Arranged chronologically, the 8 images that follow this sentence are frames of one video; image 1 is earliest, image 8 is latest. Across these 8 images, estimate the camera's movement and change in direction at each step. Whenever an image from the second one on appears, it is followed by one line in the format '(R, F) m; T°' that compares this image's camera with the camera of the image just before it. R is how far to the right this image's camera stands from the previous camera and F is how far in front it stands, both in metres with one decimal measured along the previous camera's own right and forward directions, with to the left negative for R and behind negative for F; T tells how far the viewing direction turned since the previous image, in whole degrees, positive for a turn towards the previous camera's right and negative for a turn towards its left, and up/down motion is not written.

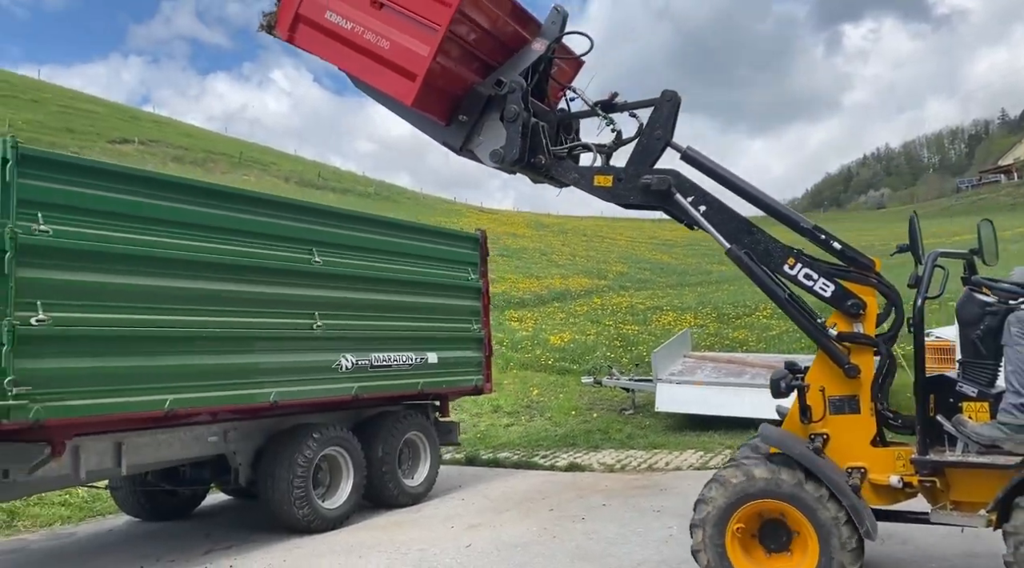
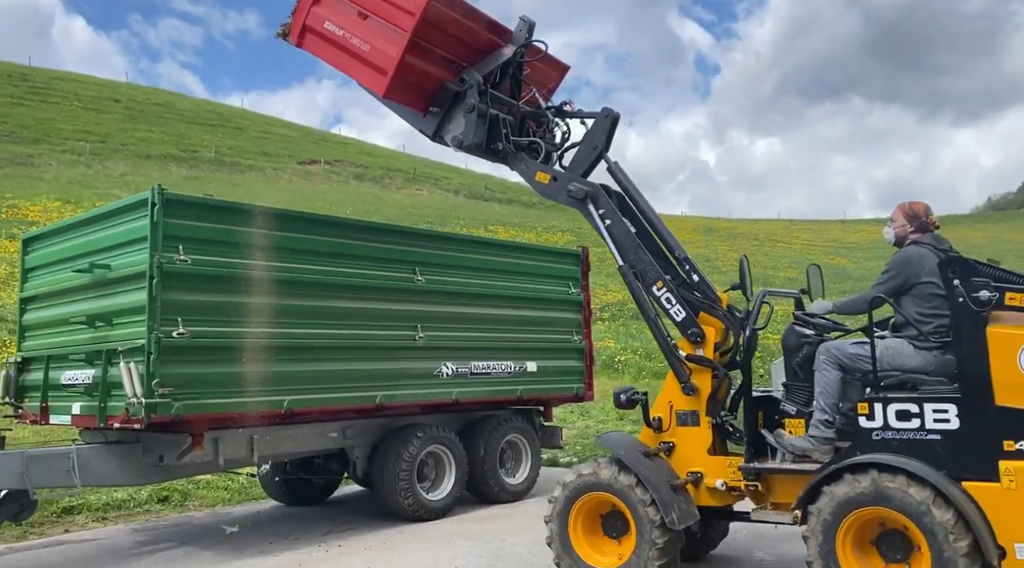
(+0.8, -0.5) m; -12°
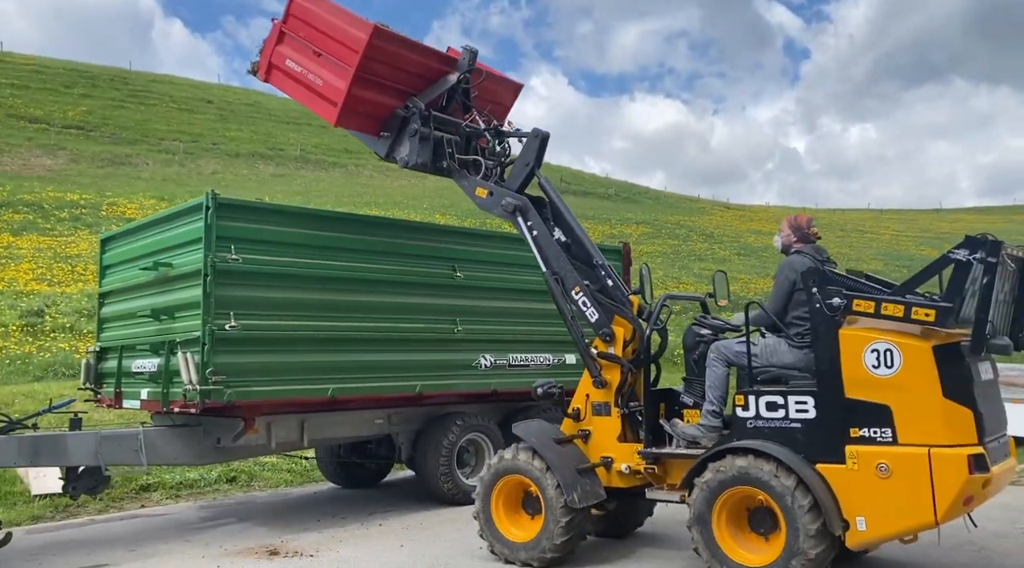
(+0.5, -0.3) m; -6°
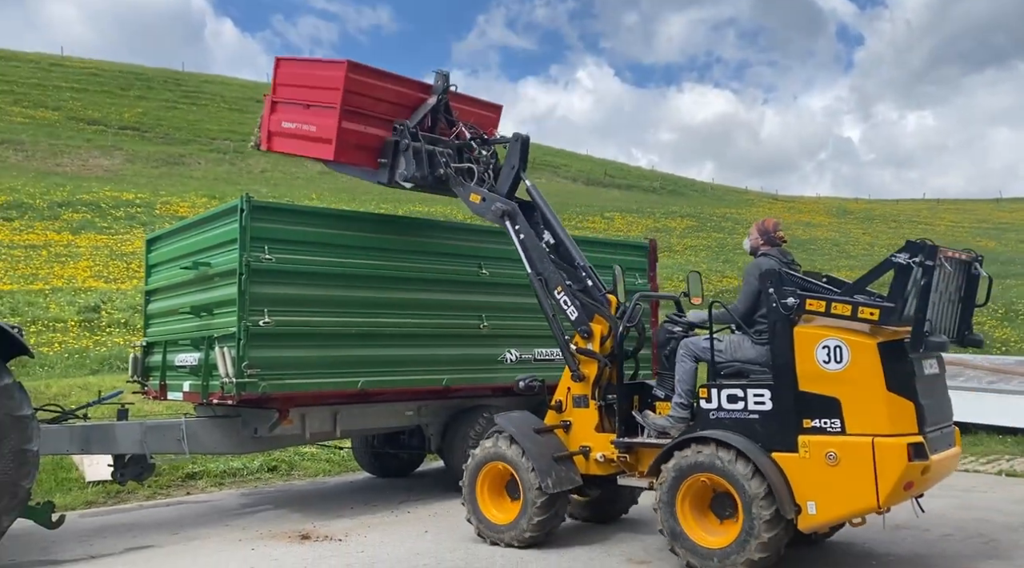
(+0.2, -0.2) m; -3°
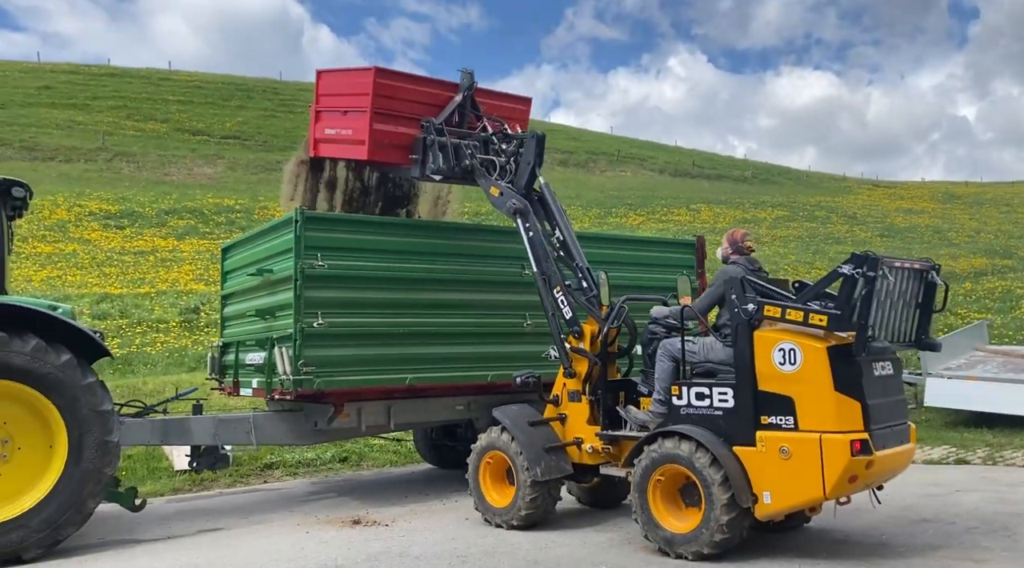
(+0.5, -0.3) m; -7°
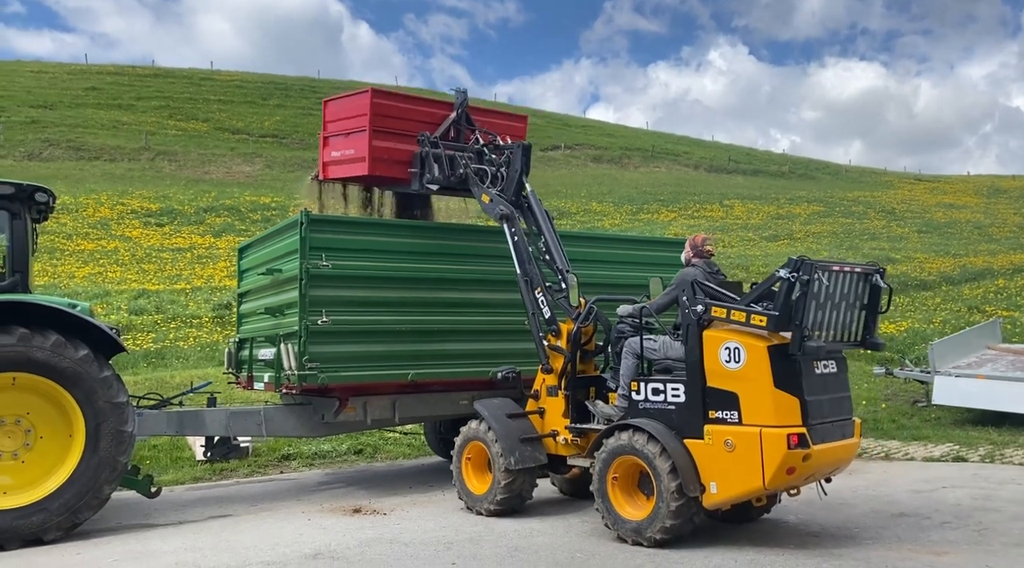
(+0.4, -0.3) m; -3°
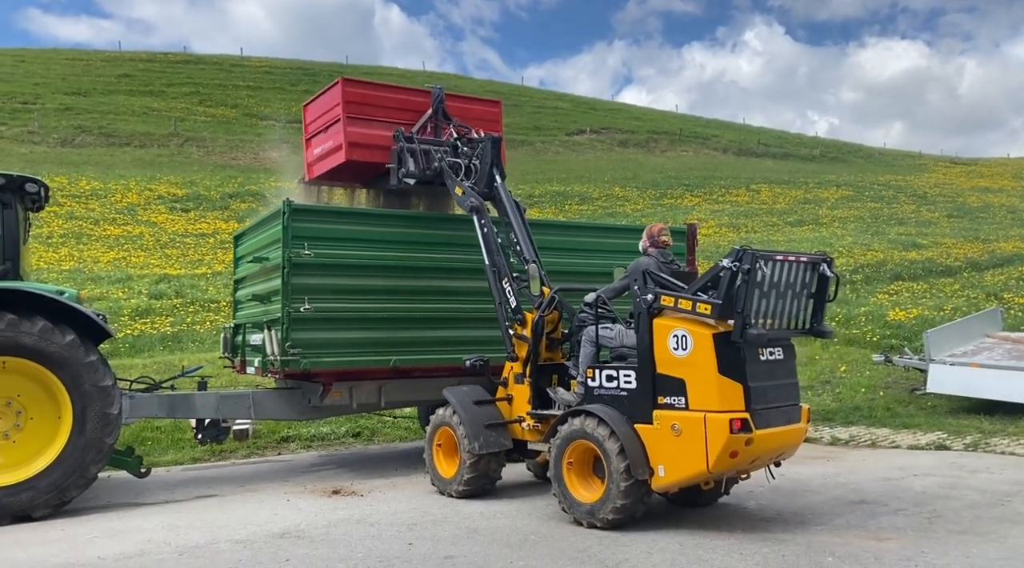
(+0.5, -0.1) m; -2°
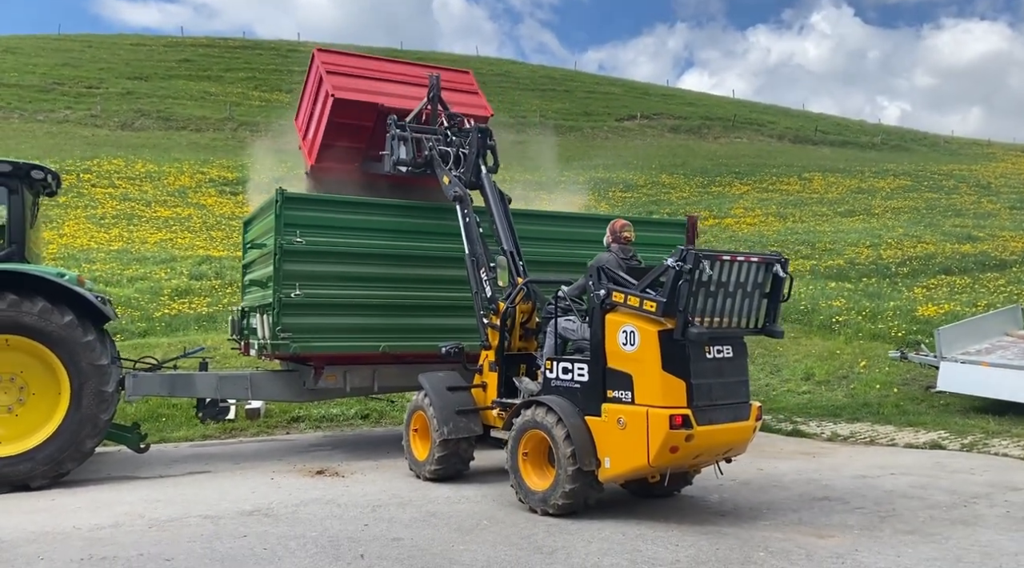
(+0.7, -0.1) m; -4°
